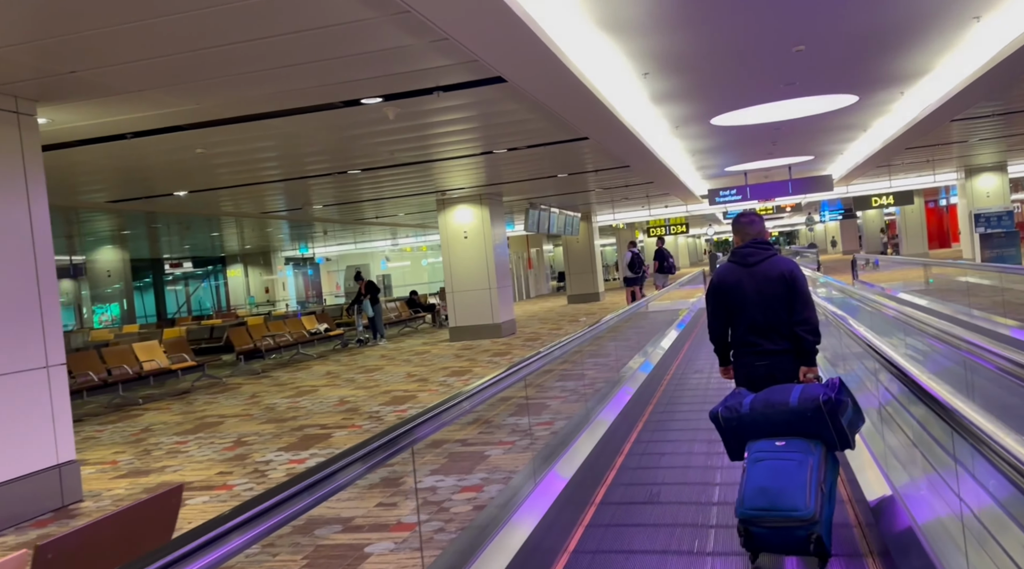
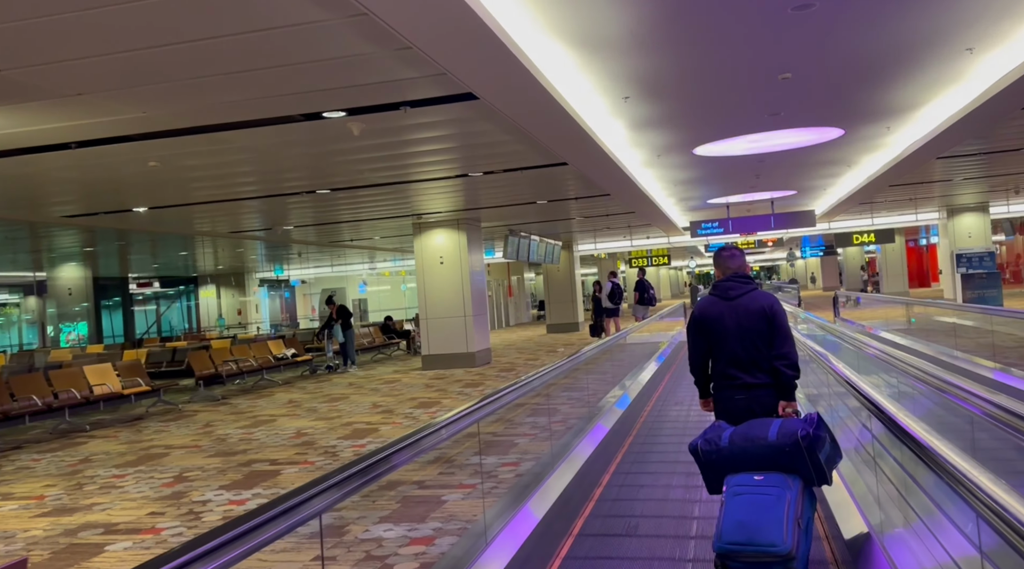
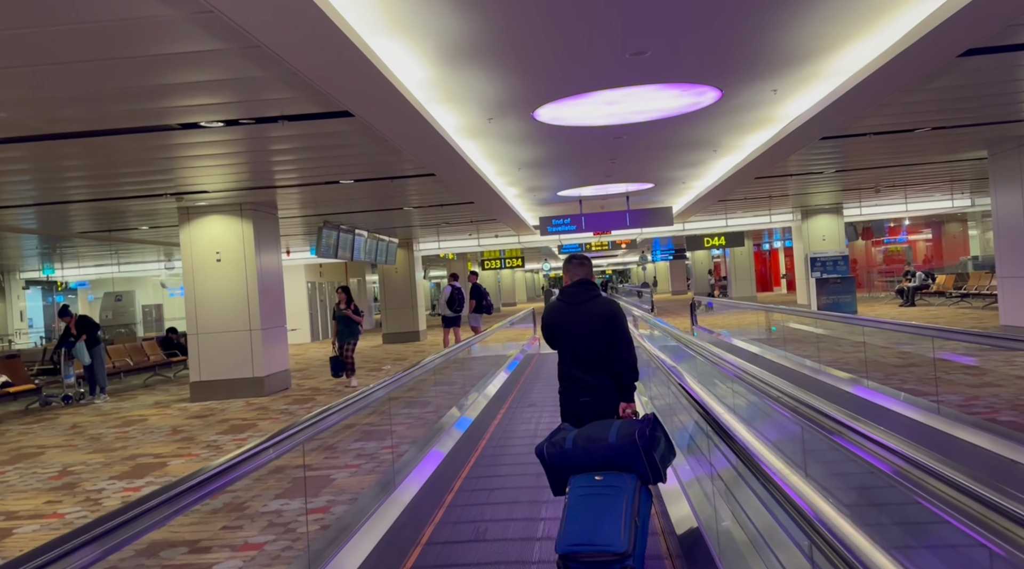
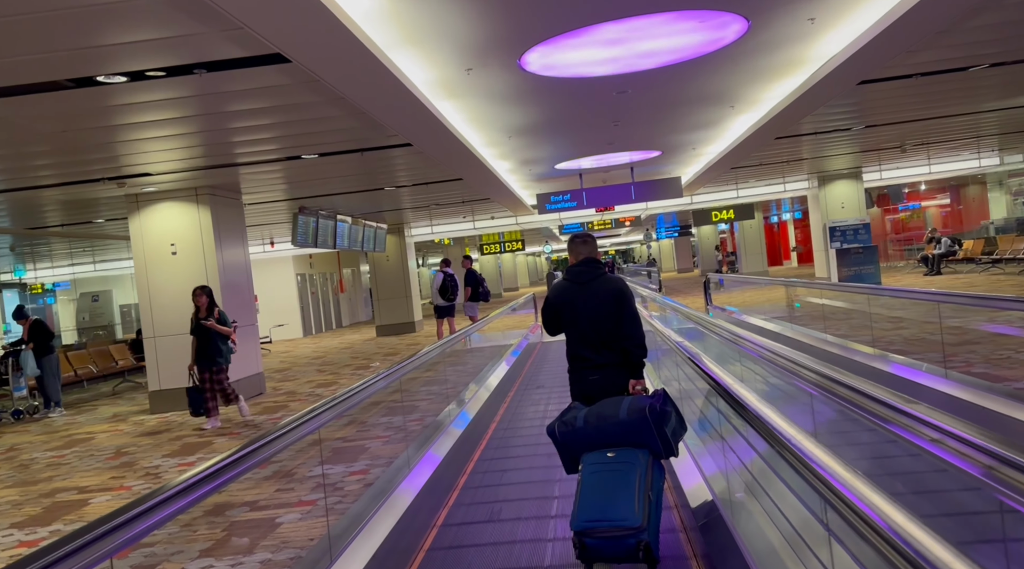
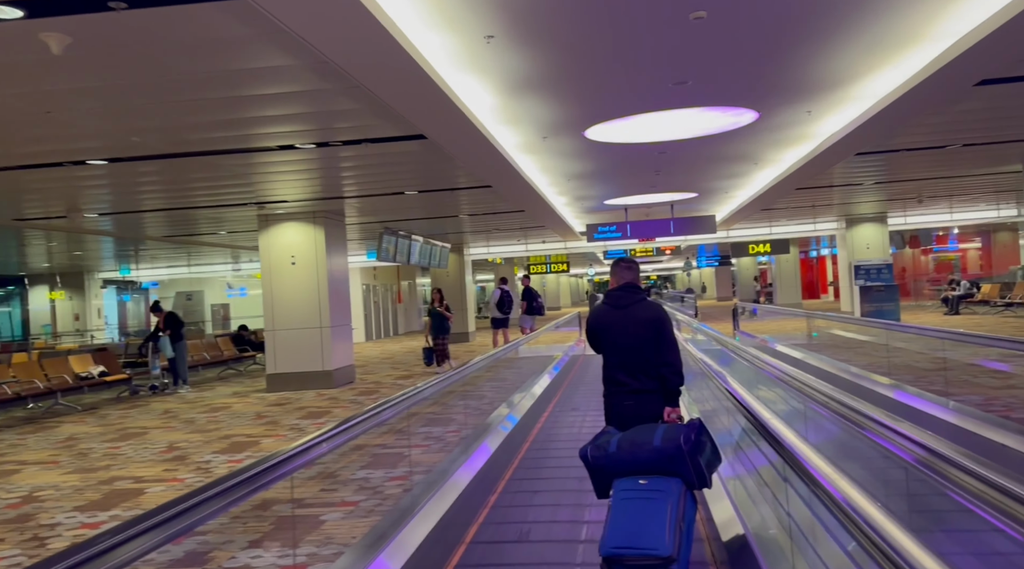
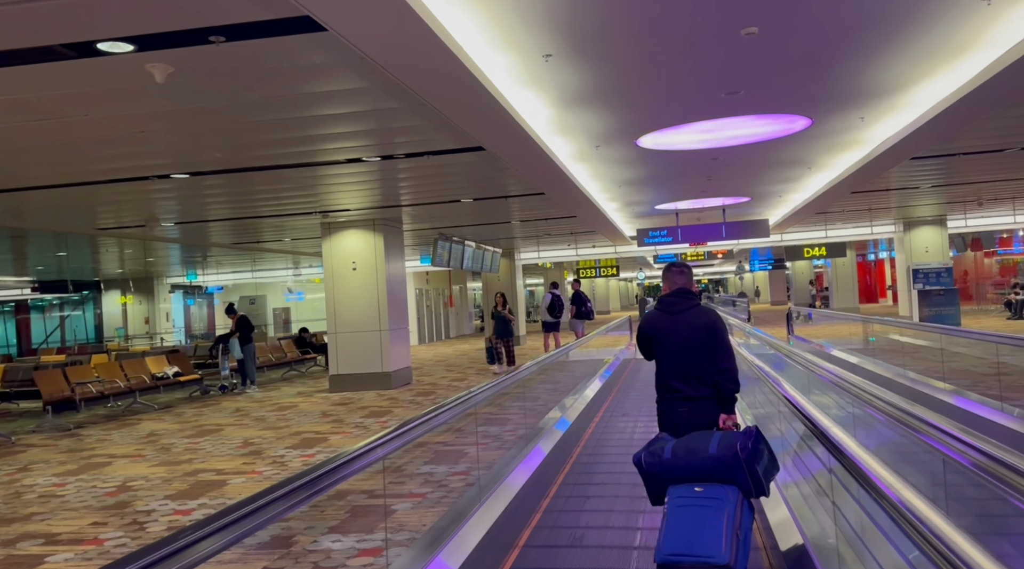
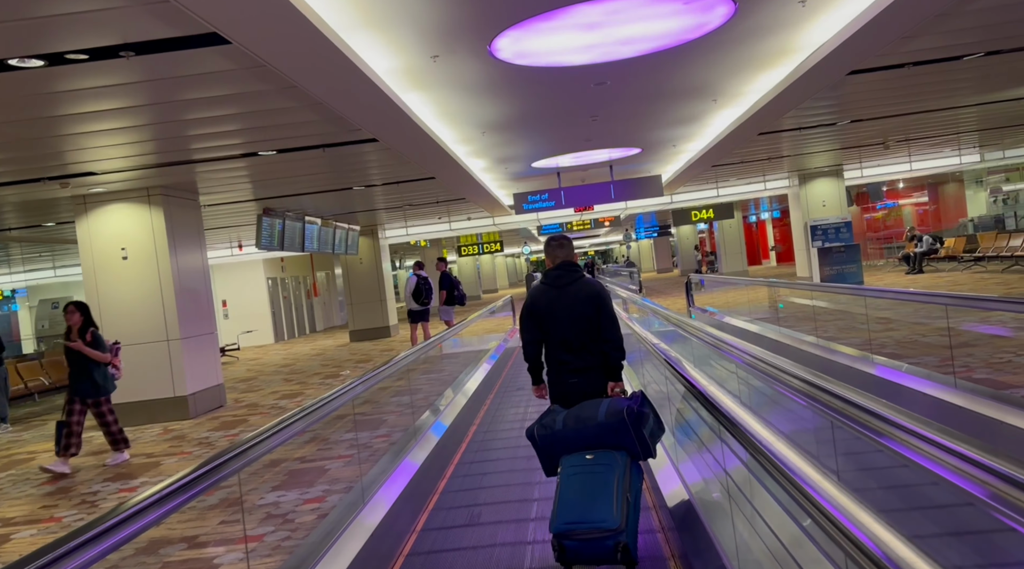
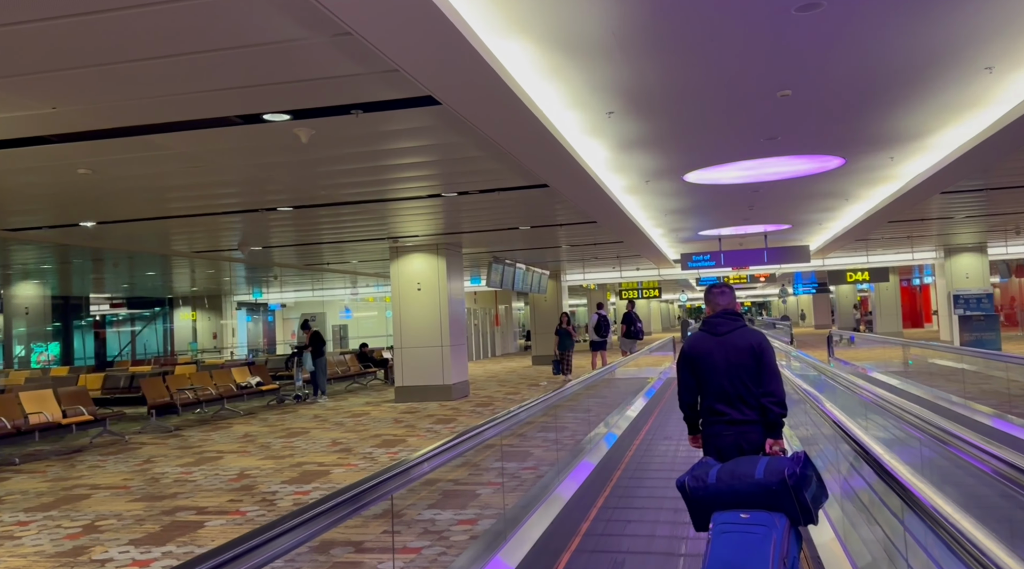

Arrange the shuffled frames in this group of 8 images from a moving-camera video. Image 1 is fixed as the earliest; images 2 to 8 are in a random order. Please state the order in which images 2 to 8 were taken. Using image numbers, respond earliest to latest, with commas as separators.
2, 8, 6, 5, 3, 4, 7
